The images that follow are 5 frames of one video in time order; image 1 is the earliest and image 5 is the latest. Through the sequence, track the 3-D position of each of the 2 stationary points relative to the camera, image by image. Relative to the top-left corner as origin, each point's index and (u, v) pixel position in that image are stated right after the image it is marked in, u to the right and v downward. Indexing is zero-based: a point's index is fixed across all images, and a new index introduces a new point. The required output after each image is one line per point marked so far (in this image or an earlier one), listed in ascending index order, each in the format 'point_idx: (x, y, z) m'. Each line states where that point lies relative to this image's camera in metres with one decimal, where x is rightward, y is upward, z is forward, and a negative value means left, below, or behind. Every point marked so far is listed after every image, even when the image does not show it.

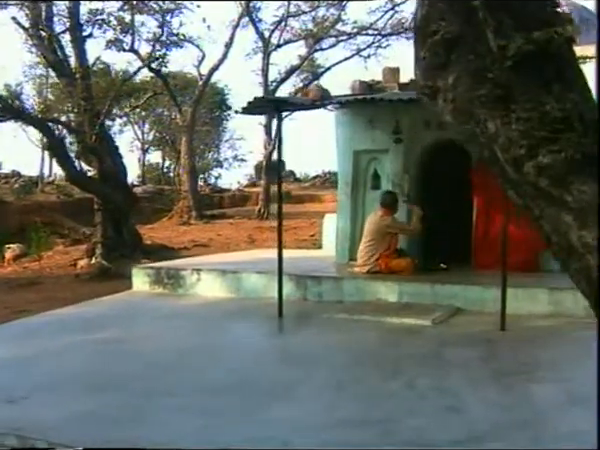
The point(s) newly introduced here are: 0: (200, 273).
0: (-1.1, -0.5, +9.6) m
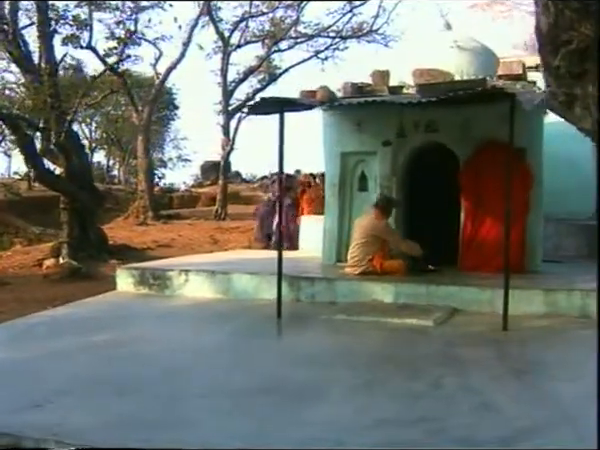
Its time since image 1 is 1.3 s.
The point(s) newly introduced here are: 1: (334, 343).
0: (-1.2, -0.5, +9.6) m
1: (+0.3, -1.0, +7.4) m
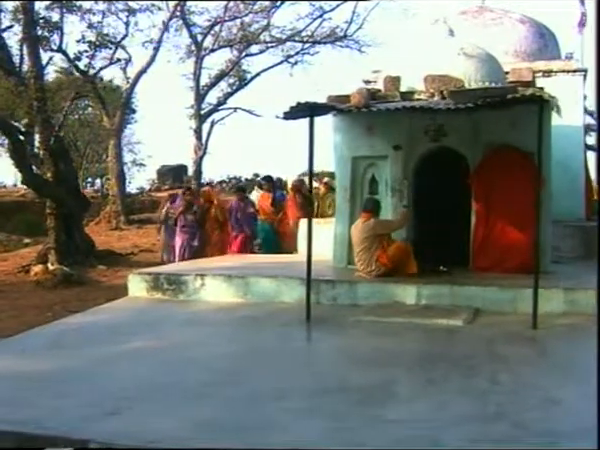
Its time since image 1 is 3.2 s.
0: (-1.0, -0.6, +9.6) m
1: (+0.6, -1.0, +7.6) m
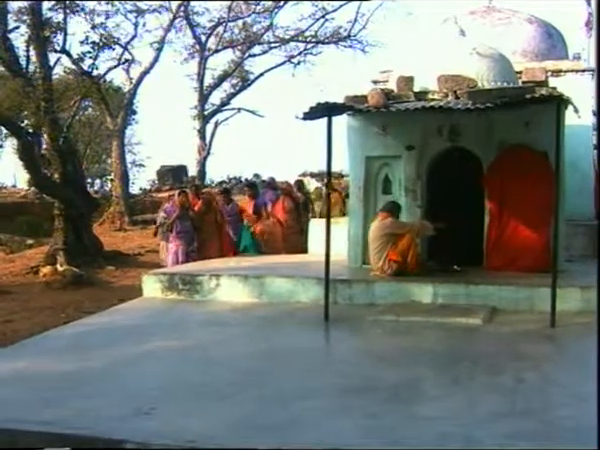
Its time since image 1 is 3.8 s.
0: (-0.9, -0.6, +9.6) m
1: (+0.8, -1.0, +7.6) m
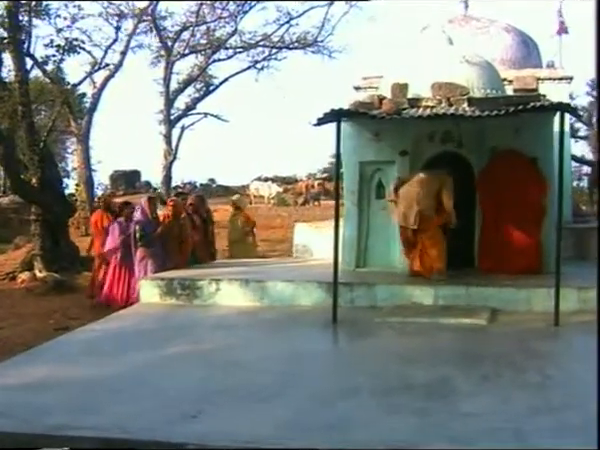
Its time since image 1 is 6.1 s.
0: (-0.9, -0.6, +9.6) m
1: (+1.0, -1.0, +7.8) m
